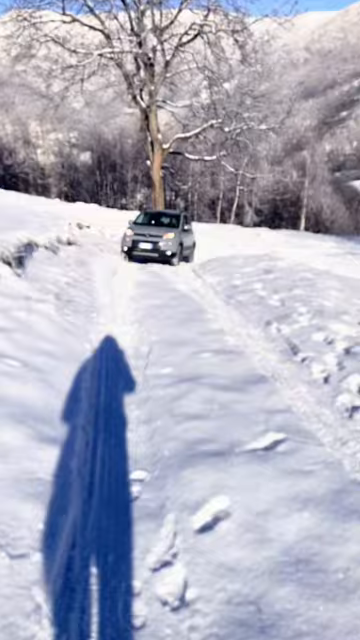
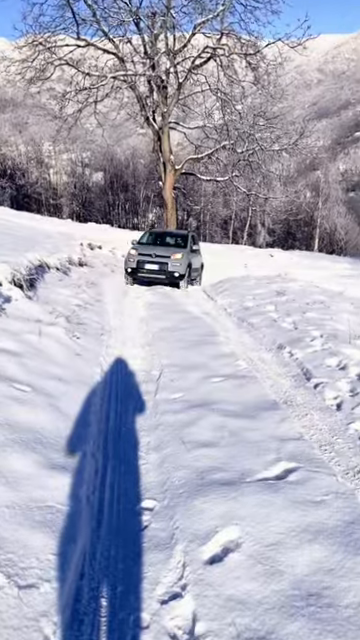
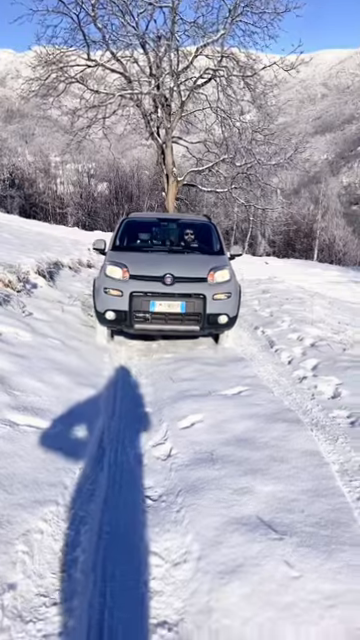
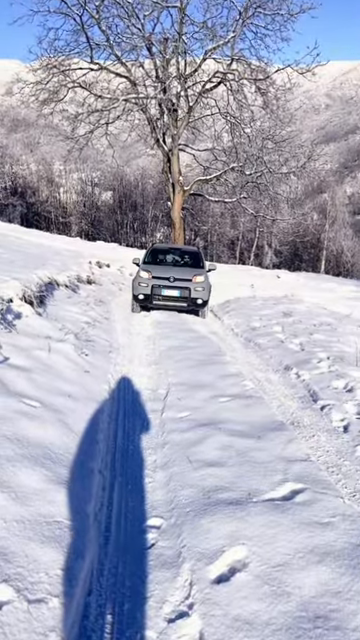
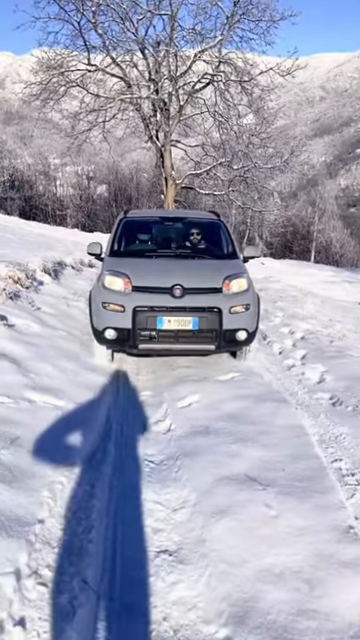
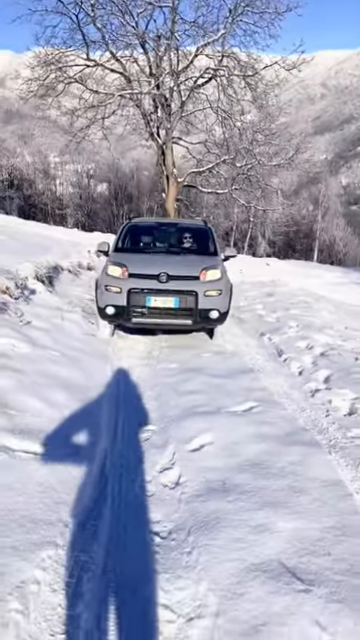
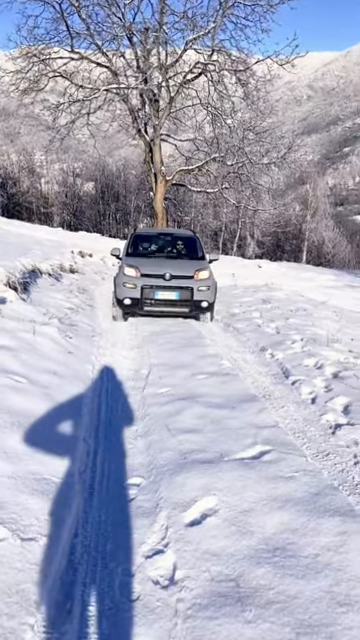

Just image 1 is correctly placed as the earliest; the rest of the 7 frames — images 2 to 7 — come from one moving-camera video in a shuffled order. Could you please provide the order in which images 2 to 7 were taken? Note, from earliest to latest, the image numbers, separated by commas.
2, 4, 7, 6, 3, 5
